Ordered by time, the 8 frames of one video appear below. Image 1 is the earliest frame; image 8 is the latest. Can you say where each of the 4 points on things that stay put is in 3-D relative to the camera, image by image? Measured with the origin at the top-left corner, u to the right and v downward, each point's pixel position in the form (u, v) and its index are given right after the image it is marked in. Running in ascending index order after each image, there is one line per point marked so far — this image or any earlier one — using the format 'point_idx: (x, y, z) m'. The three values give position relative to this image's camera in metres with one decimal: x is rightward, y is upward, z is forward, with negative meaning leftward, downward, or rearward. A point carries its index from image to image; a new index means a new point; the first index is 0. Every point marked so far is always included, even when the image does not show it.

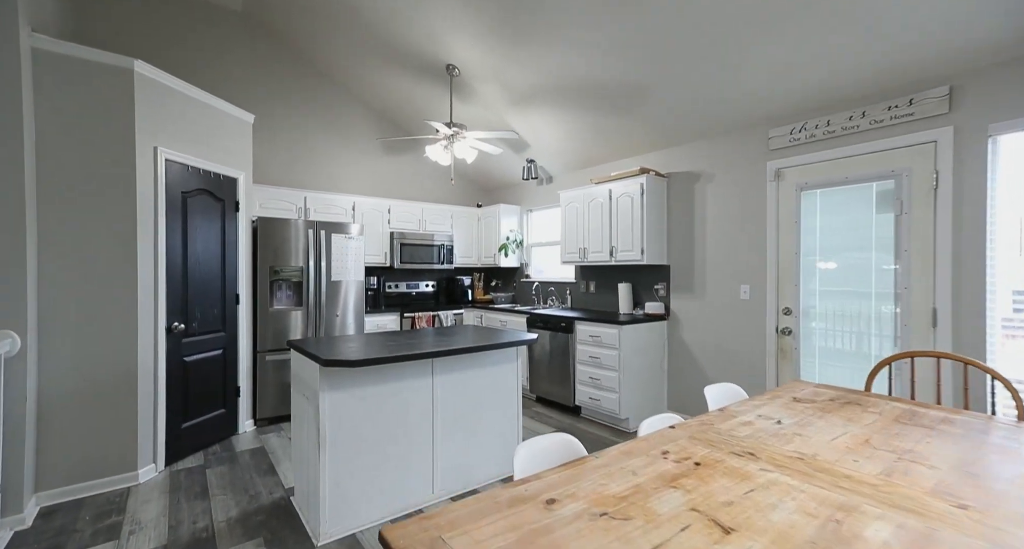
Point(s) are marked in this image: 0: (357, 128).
0: (-1.8, +1.7, +5.2) m
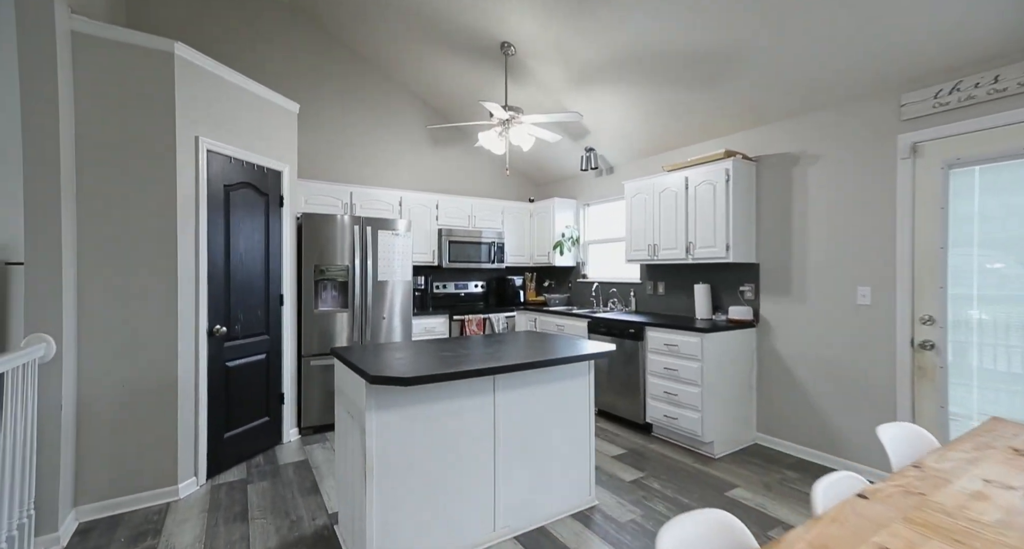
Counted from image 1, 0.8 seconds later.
0: (-1.2, +1.7, +5.0) m
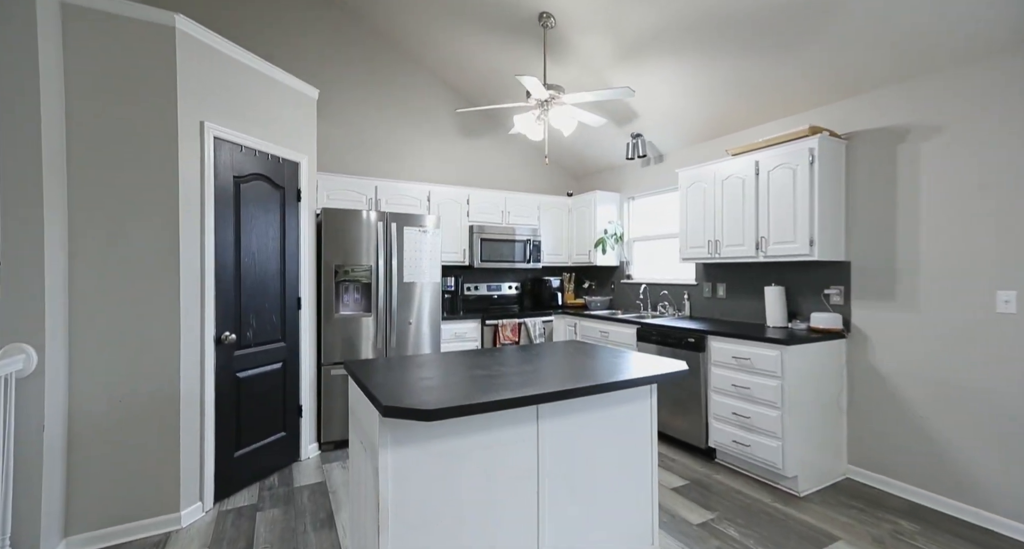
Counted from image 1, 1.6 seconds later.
0: (-0.8, +1.7, +4.6) m
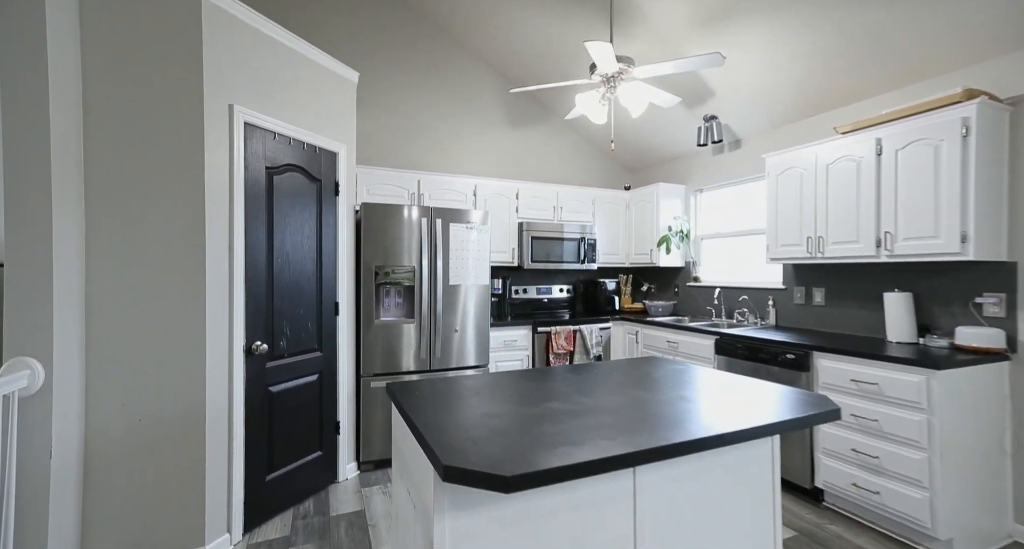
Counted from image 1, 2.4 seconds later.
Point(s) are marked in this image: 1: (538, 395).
0: (-0.3, +1.7, +4.3) m
1: (+0.1, -0.4, +1.6) m
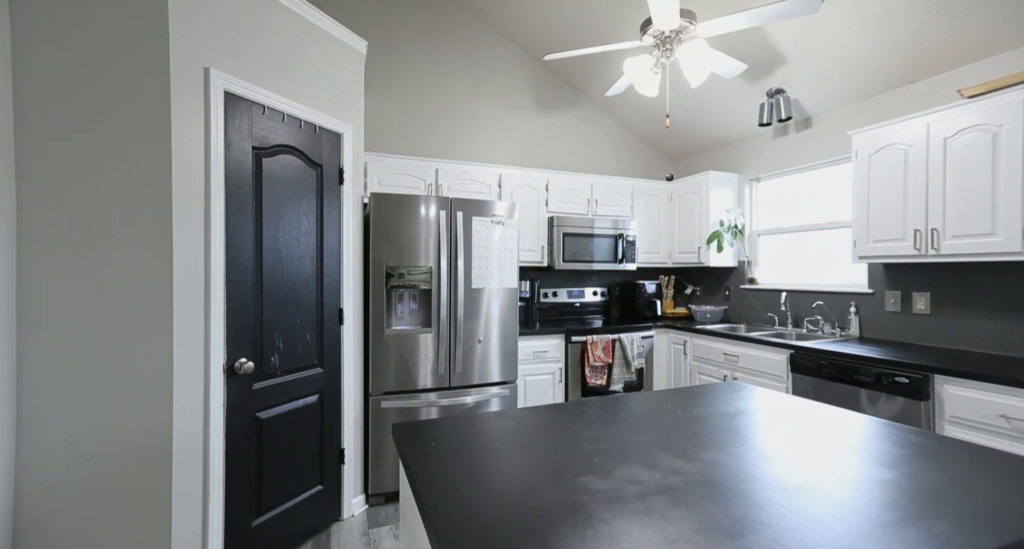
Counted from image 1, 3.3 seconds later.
0: (-0.1, +1.7, +3.8) m
1: (+0.2, -0.4, +1.2) m
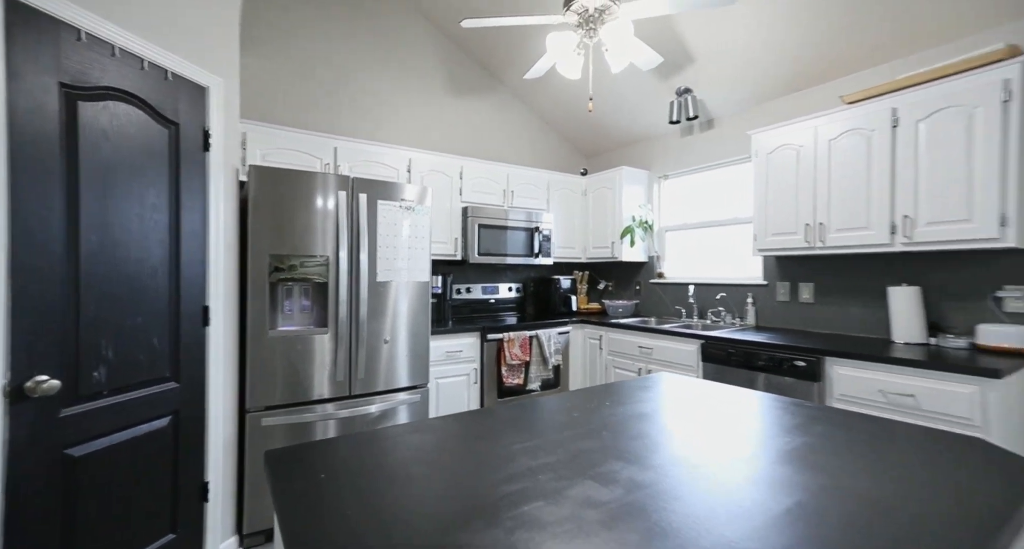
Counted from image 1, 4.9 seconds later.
0: (-0.7, +1.7, +3.5) m
1: (+0.1, -0.4, +1.0) m
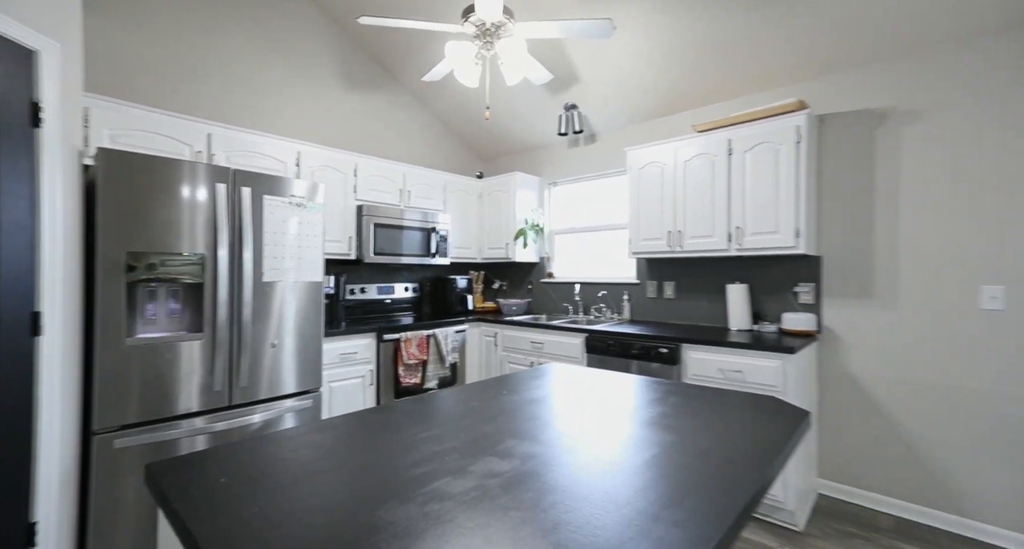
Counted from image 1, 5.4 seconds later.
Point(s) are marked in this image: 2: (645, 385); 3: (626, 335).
0: (-1.5, +1.7, +3.3) m
1: (-0.1, -0.4, +1.1) m
2: (+0.4, -0.4, +1.5) m
3: (+0.7, -0.4, +2.8) m
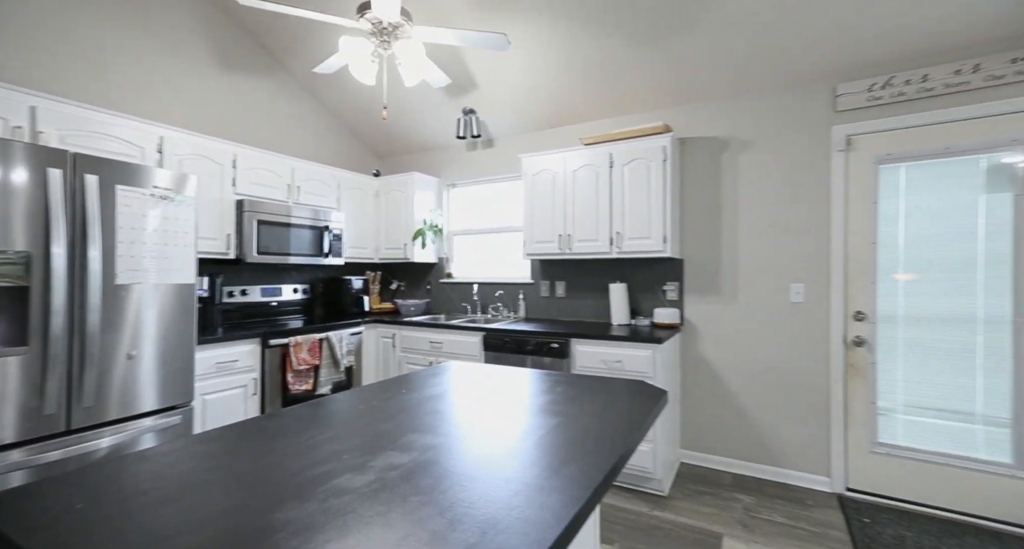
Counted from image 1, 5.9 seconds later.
0: (-2.2, +1.7, +3.0) m
1: (-0.4, -0.4, +1.1) m
2: (+0.1, -0.4, +1.7) m
3: (+0.1, -0.4, +2.9) m
